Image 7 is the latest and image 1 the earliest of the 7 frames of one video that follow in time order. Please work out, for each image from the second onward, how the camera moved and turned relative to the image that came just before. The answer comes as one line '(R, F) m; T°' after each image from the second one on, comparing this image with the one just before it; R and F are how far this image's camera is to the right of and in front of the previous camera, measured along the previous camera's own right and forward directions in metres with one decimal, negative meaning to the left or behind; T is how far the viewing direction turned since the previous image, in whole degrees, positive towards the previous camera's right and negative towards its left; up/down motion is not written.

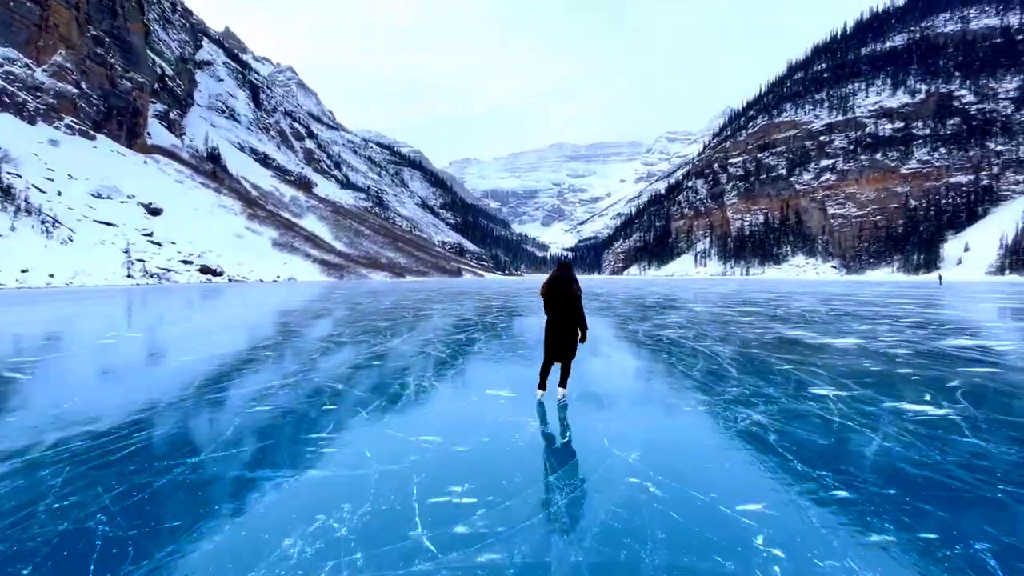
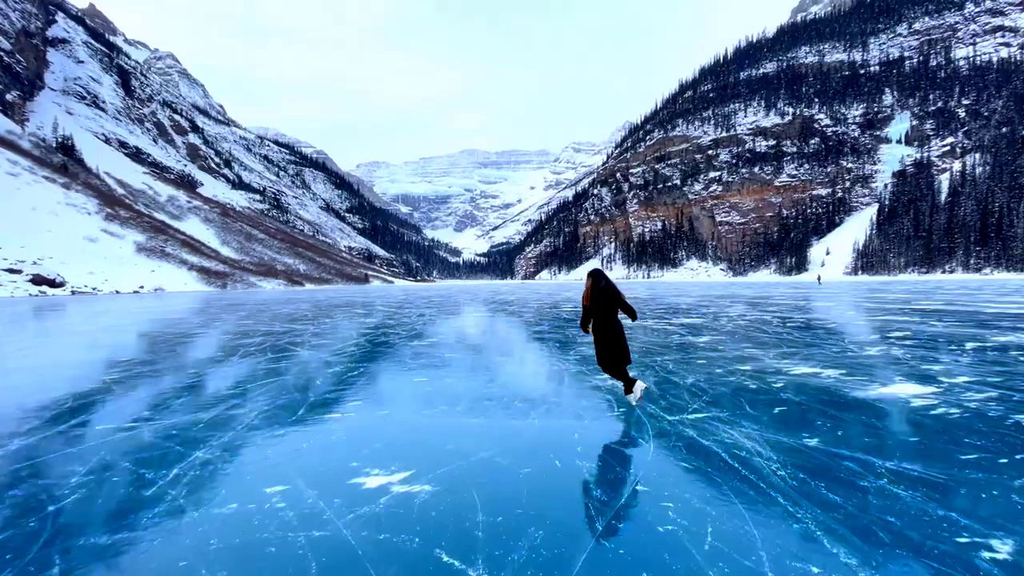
(+0.6, +2.6) m; +10°
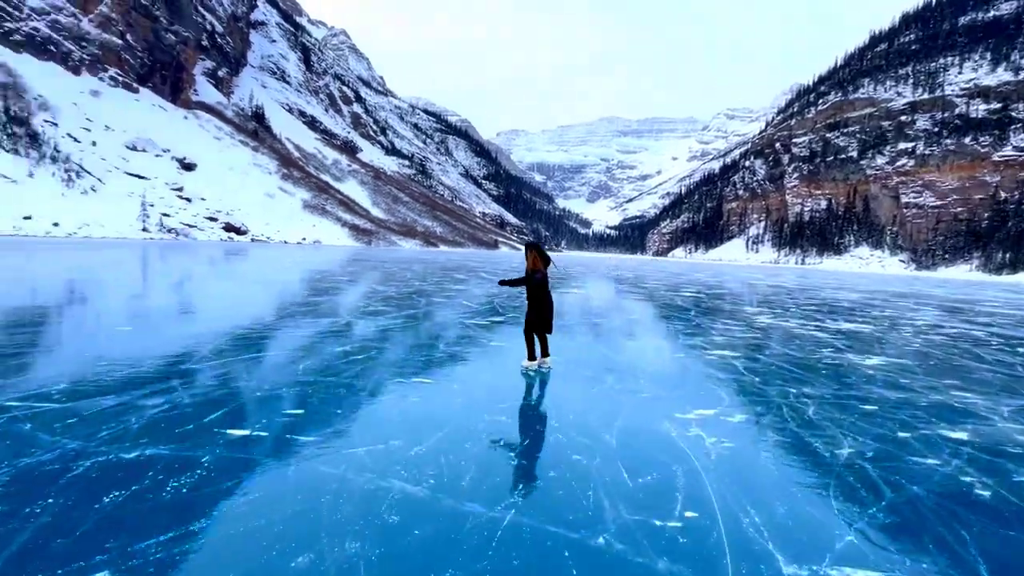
(+0.5, +1.4) m; -15°
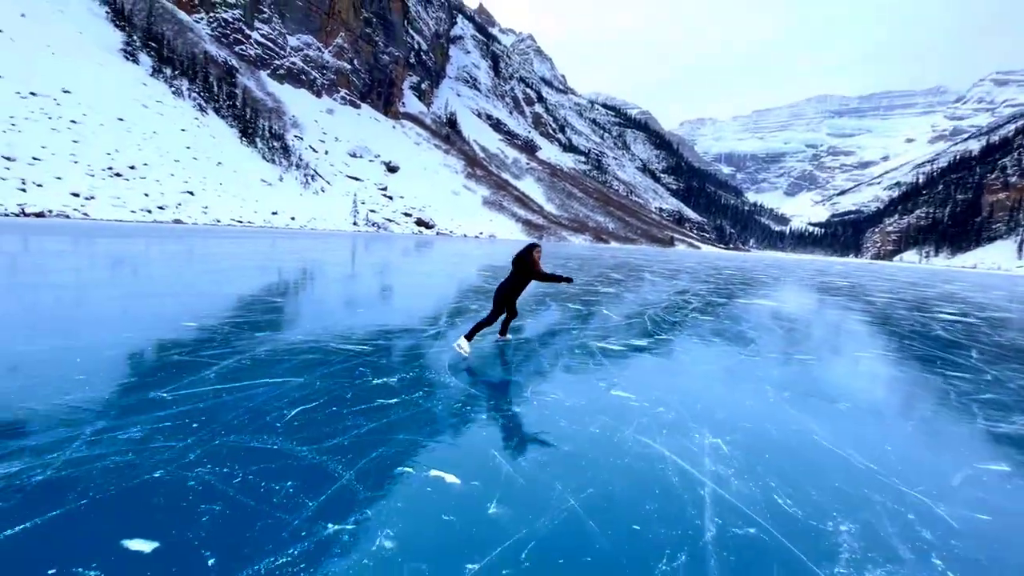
(+0.2, +1.6) m; -20°
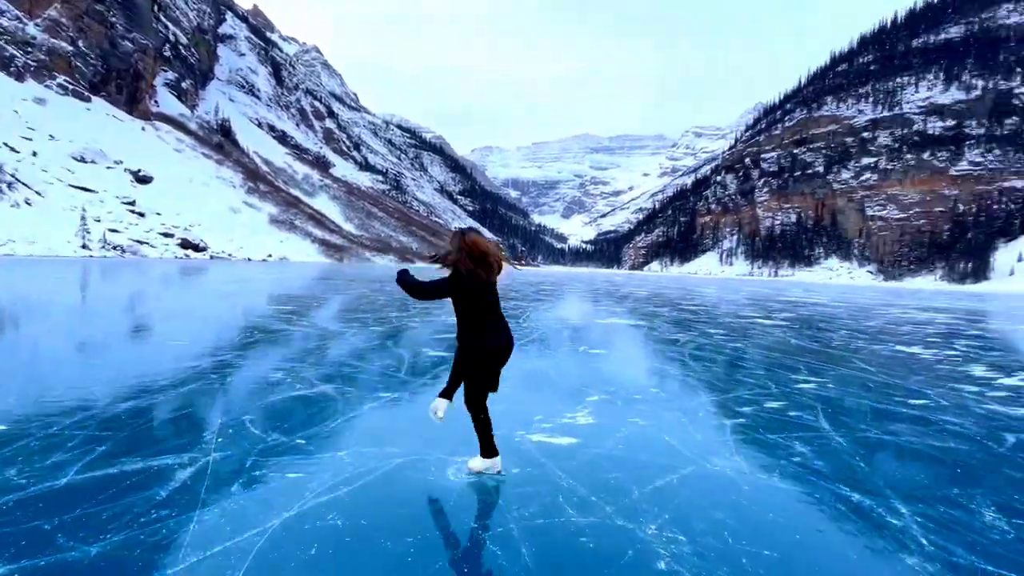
(-0.4, +1.7) m; +23°
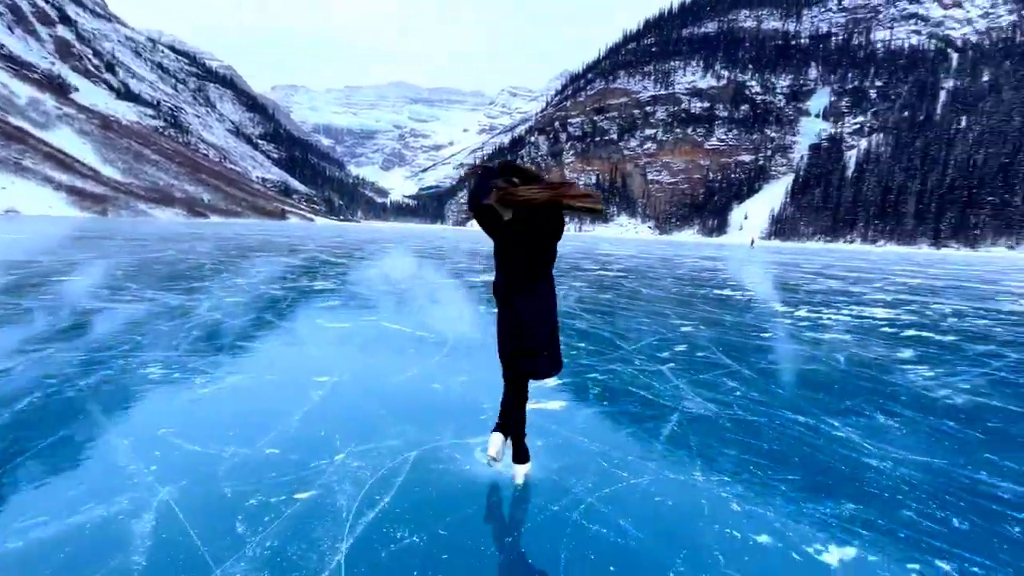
(-1.0, +0.4) m; +21°
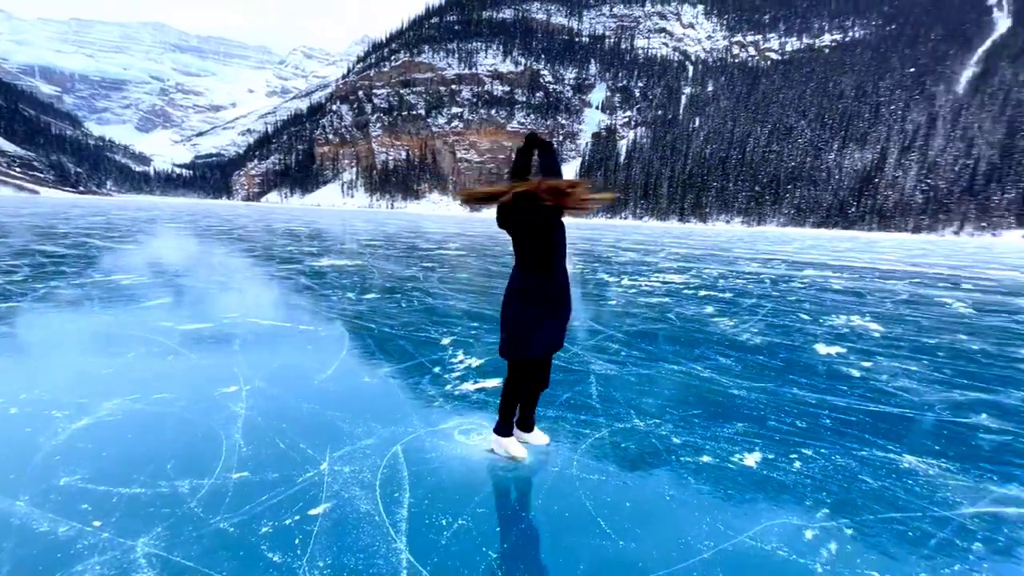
(-0.8, 0.0) m; +22°
